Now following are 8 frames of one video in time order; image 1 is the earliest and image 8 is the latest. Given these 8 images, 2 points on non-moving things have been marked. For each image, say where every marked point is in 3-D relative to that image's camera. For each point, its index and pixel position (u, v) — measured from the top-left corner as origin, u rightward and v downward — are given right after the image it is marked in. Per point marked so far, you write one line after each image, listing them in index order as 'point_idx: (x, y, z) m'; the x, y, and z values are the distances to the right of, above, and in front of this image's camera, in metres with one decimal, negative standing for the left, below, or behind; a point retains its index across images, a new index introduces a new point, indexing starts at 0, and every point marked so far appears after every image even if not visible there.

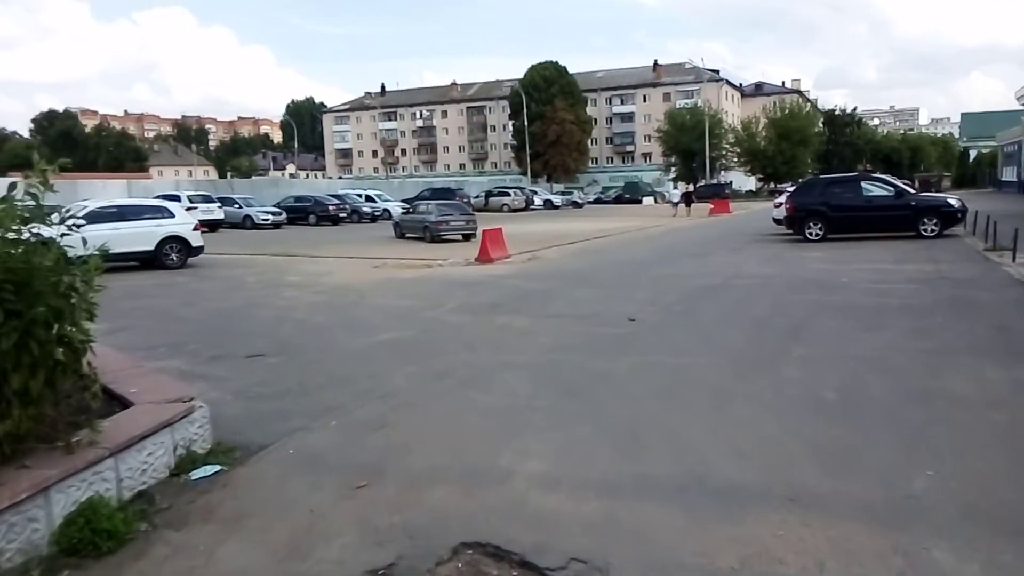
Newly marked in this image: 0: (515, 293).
0: (+0.1, -0.1, +14.9) m
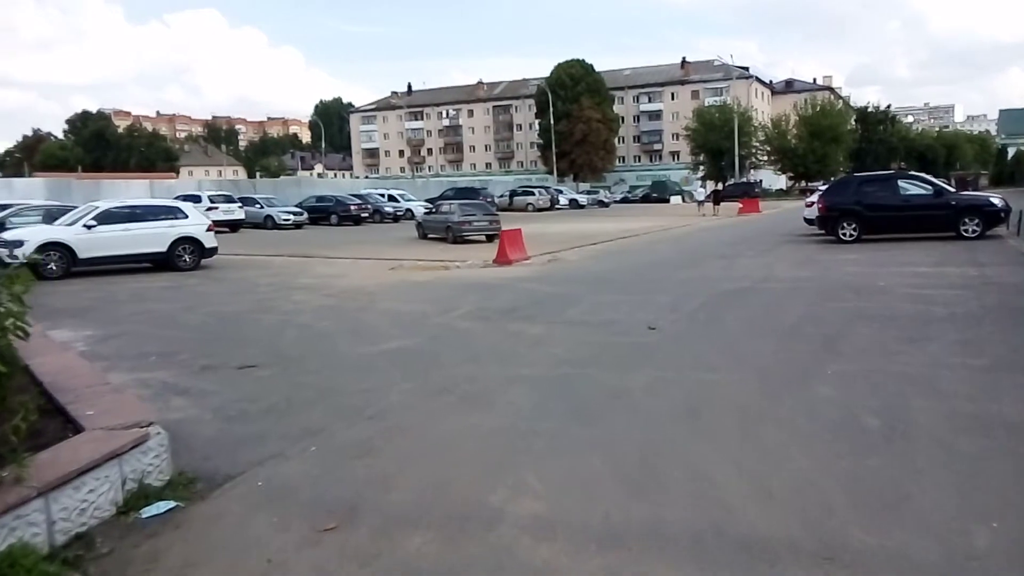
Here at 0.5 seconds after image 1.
0: (+0.3, -0.2, +14.2) m
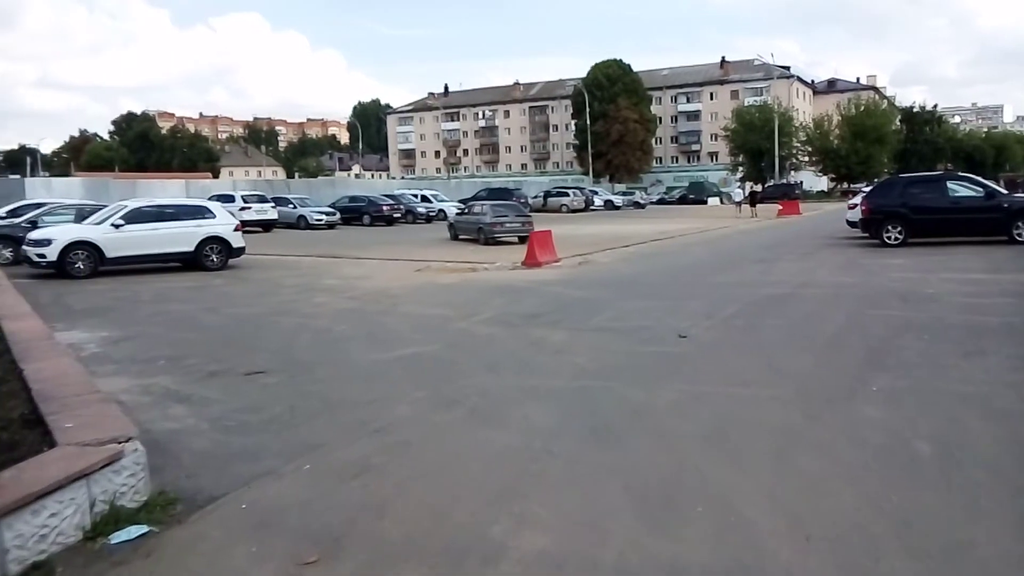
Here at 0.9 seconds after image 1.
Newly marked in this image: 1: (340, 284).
0: (+0.8, -0.2, +13.7) m
1: (-3.8, +0.1, +17.9) m
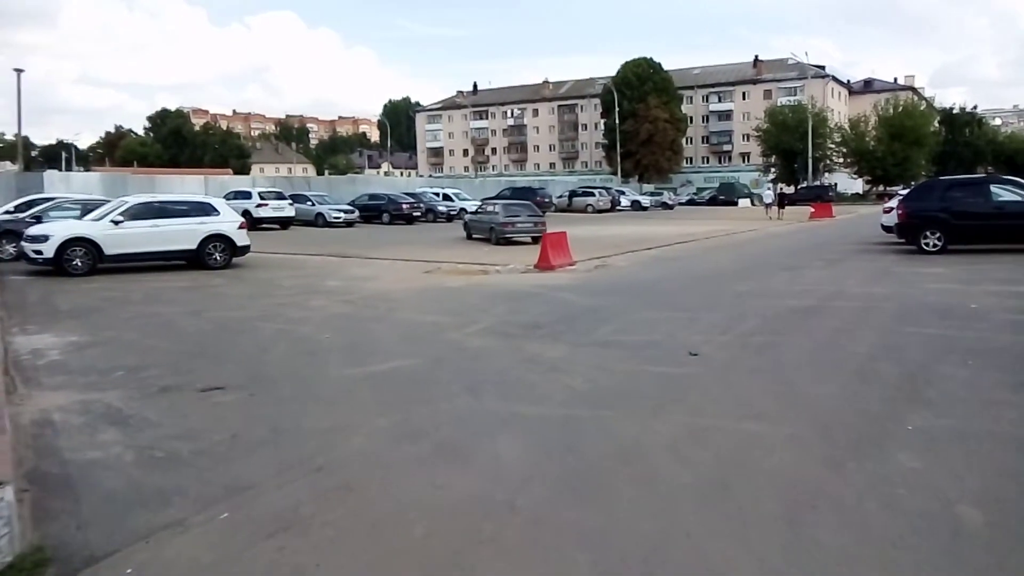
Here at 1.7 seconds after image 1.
0: (+0.8, -0.4, +12.7) m
1: (-3.6, 0.0, +17.1) m
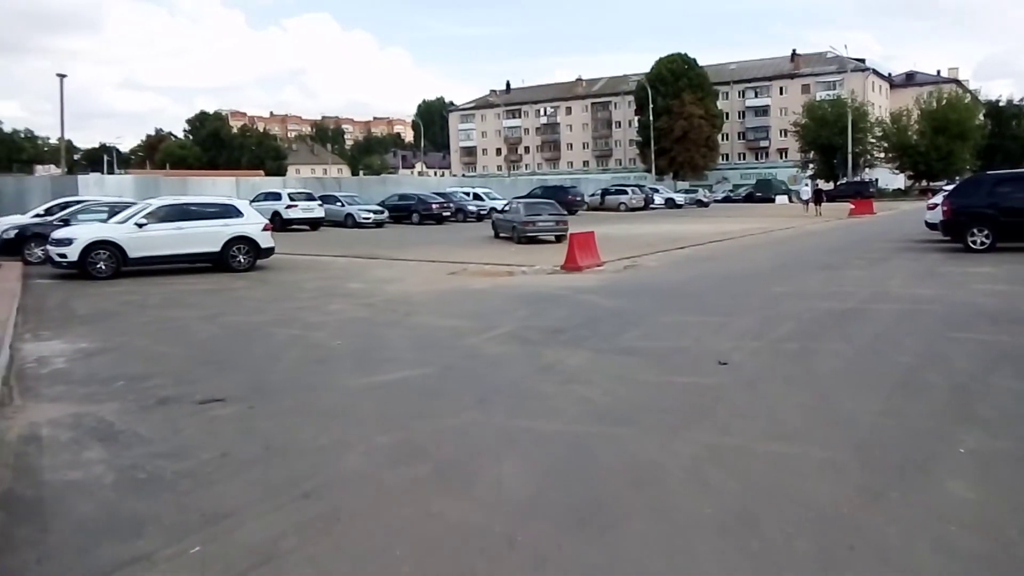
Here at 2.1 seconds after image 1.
0: (+1.2, -0.4, +12.2) m
1: (-3.1, 0.0, +16.7) m
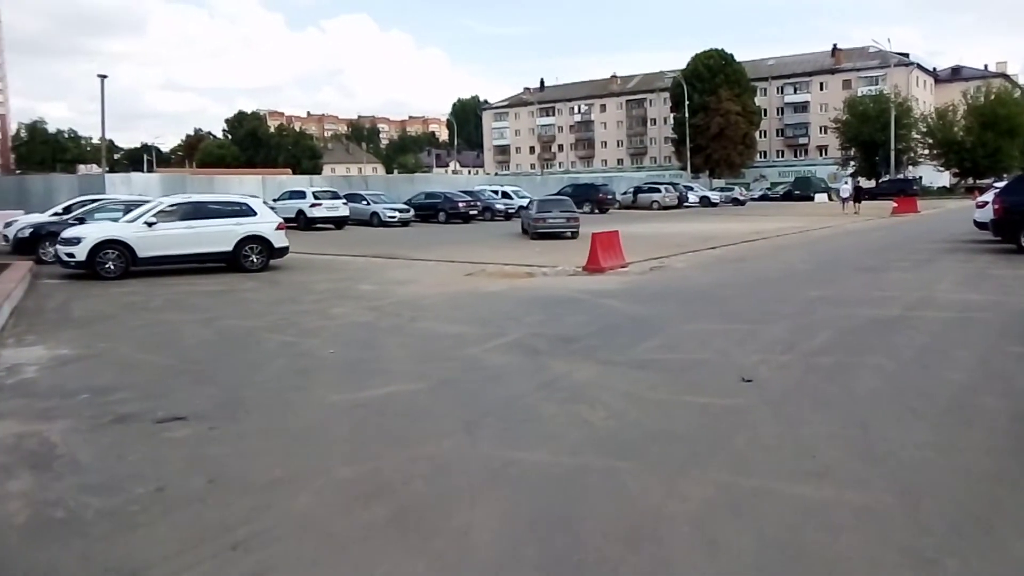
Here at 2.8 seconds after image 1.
0: (+1.3, -0.5, +11.3) m
1: (-2.8, 0.0, +16.0) m
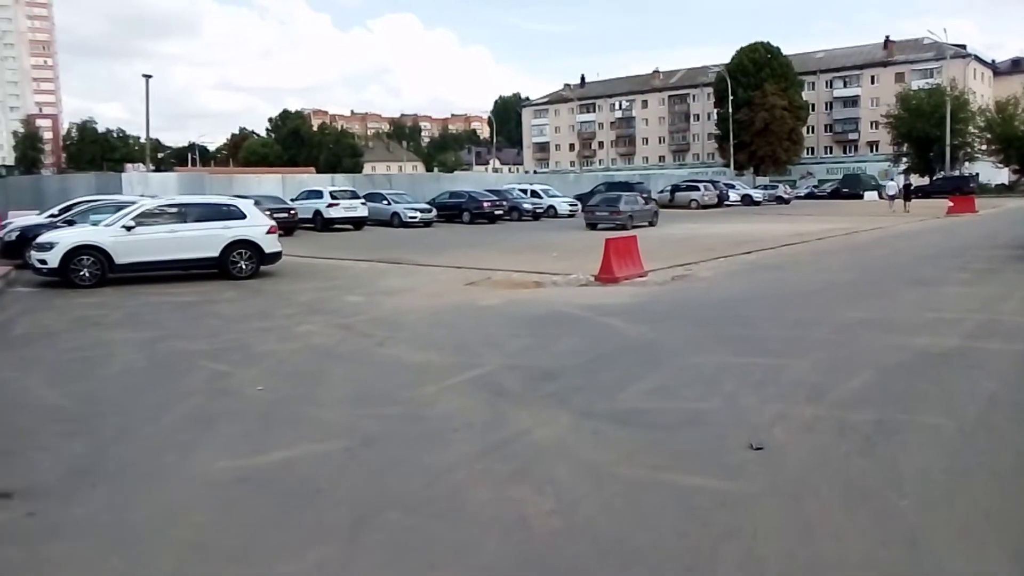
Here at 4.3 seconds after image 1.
0: (+1.1, -0.7, +9.5) m
1: (-2.8, -0.3, +14.5) m
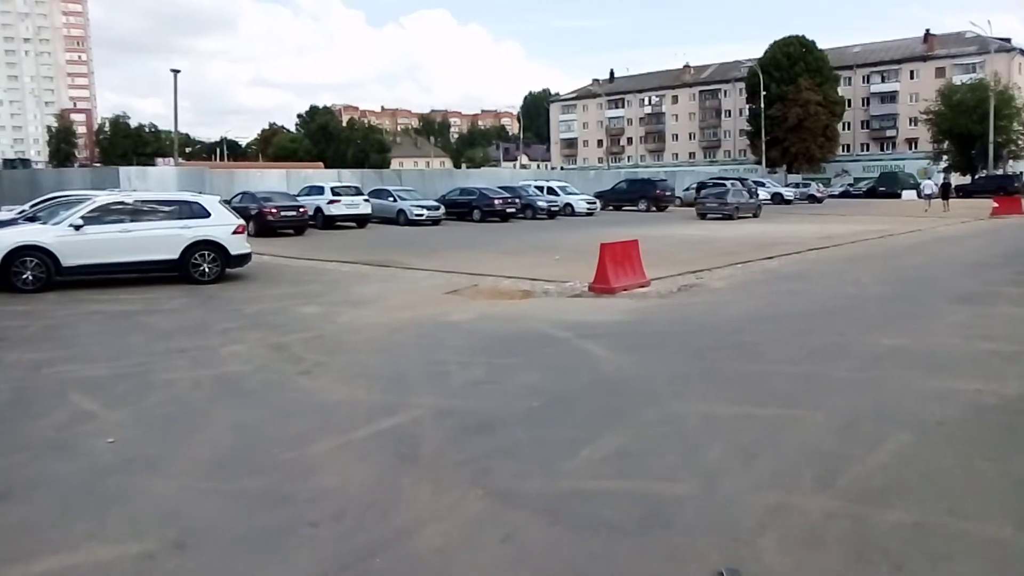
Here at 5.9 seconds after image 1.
0: (+0.5, -1.0, +7.7) m
1: (-3.1, -0.4, +12.7) m
